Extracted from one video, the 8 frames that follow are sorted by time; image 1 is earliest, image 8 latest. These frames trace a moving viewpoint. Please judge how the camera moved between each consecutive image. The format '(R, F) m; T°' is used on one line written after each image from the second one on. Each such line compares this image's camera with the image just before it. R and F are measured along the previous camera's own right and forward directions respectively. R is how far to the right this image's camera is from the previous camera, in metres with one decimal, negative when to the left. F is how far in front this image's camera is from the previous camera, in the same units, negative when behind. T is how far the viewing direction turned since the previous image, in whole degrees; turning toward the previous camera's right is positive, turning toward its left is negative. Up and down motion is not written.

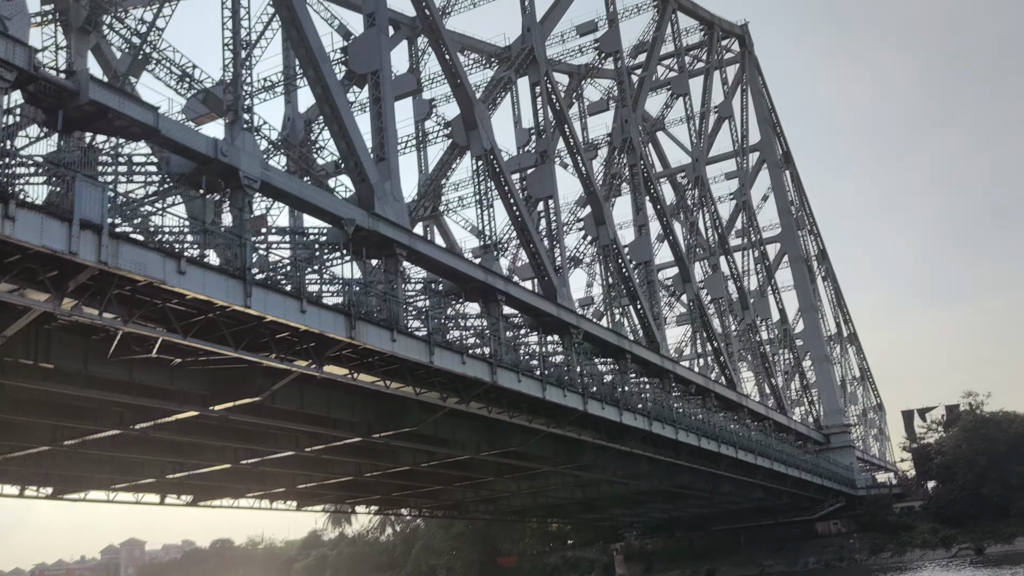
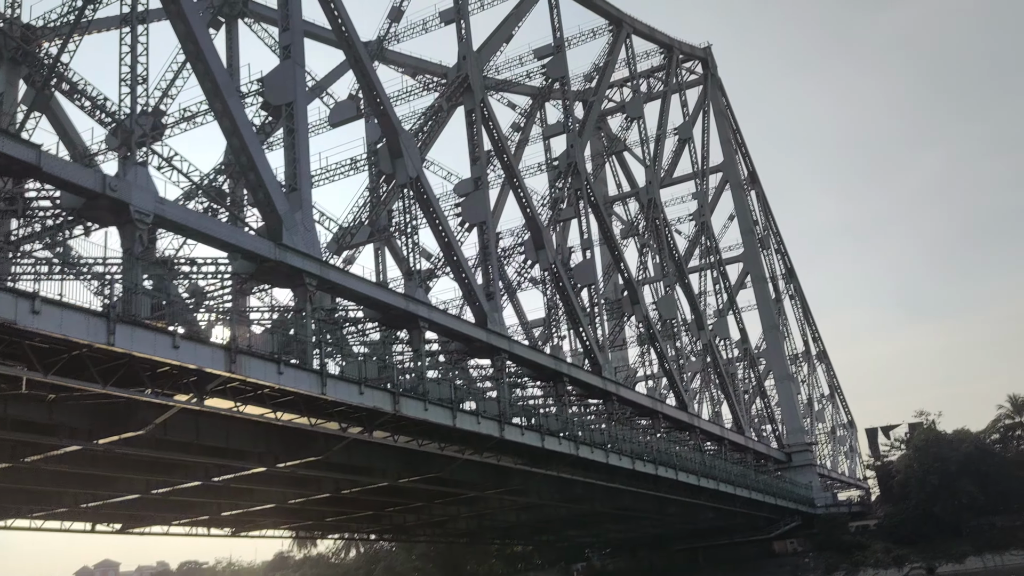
(+1.6, -0.2) m; +1°
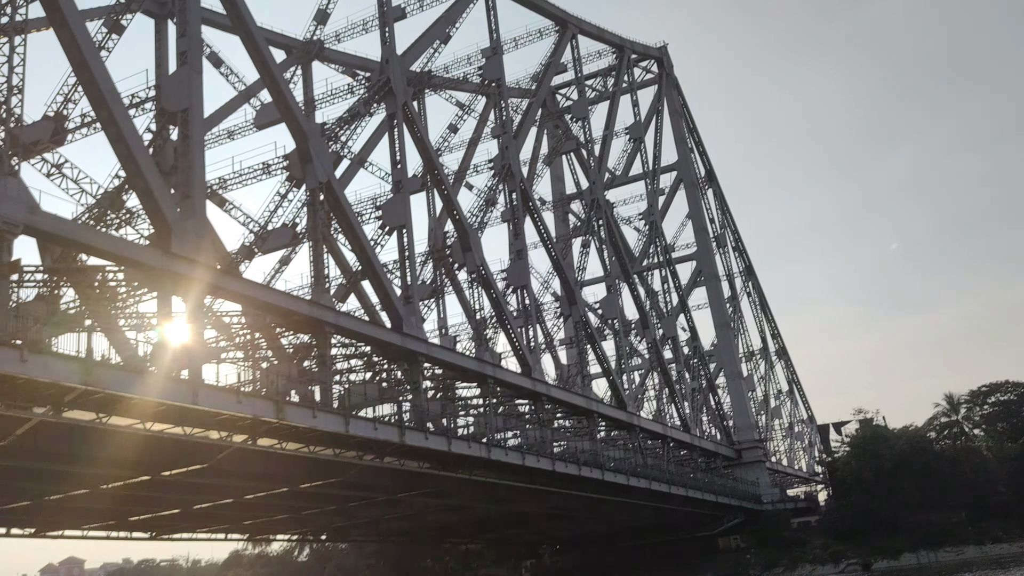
(+1.9, -0.2) m; +1°
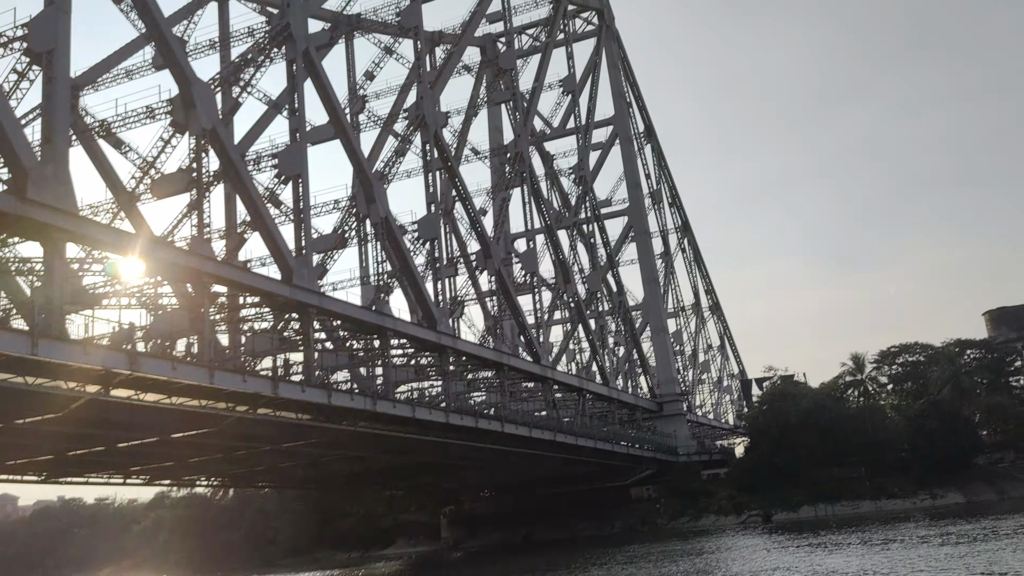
(+1.9, -0.2) m; +3°
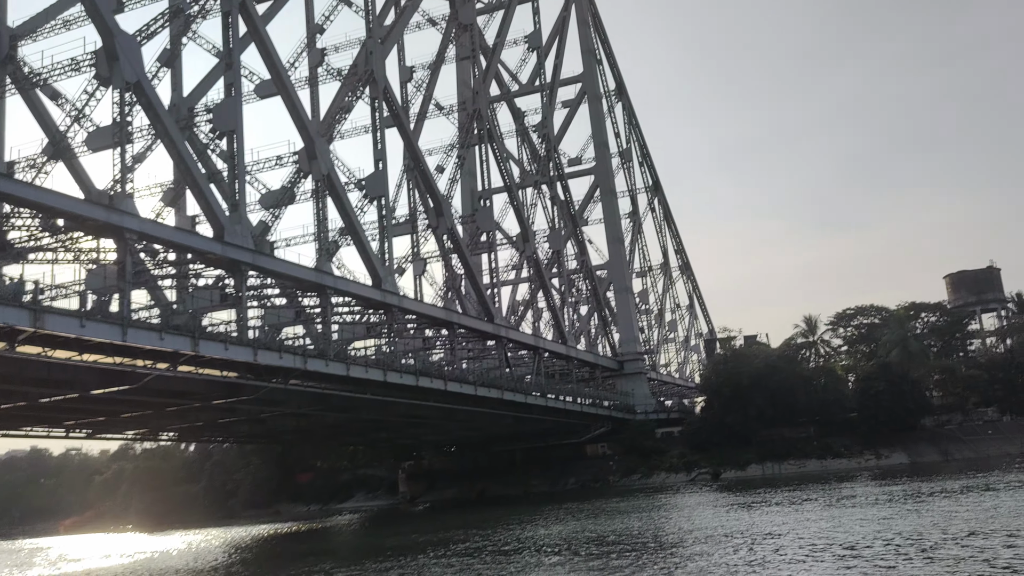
(+1.5, -0.1) m; +1°
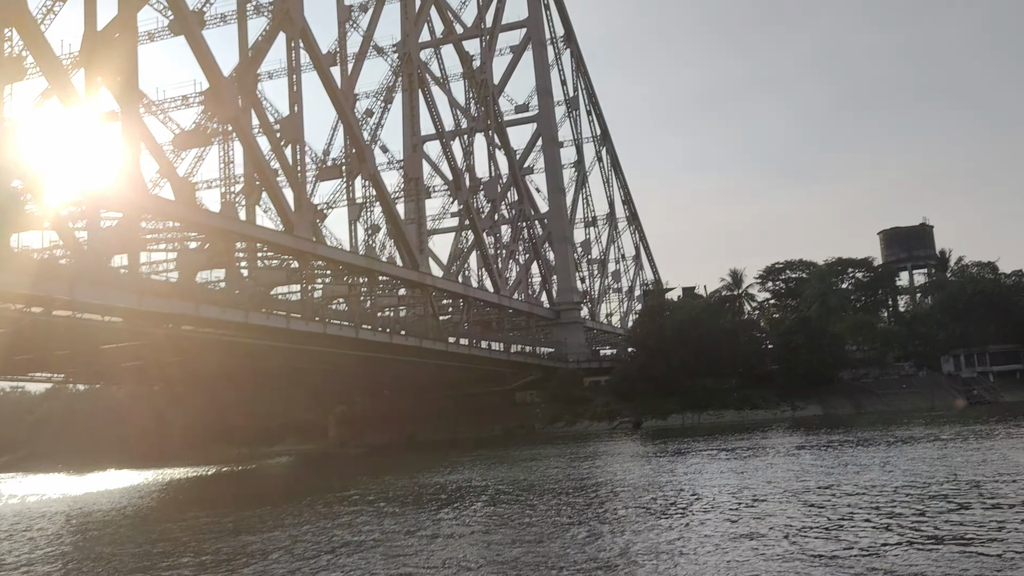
(+2.0, -0.1) m; +2°
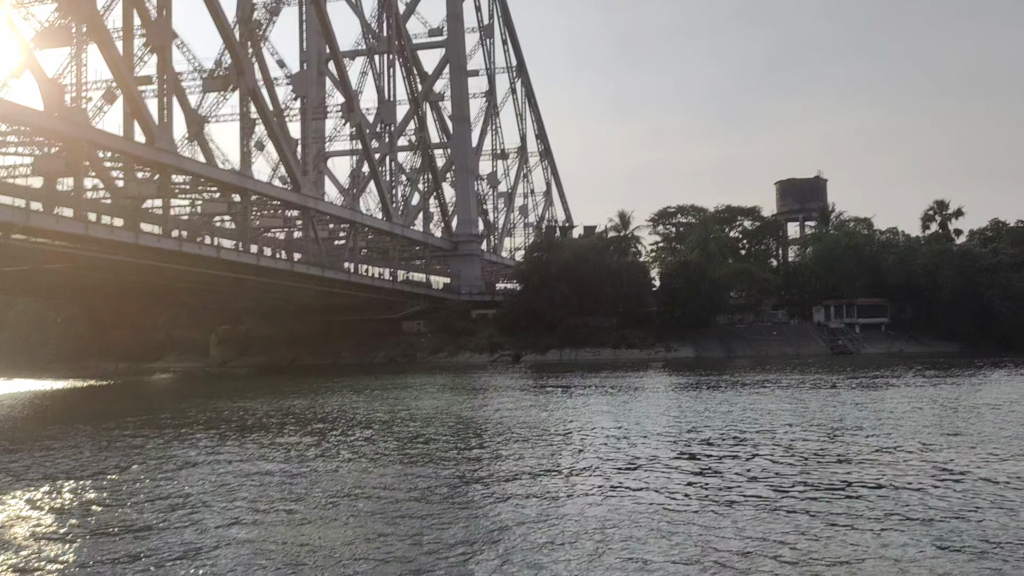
(+2.3, -0.1) m; +5°
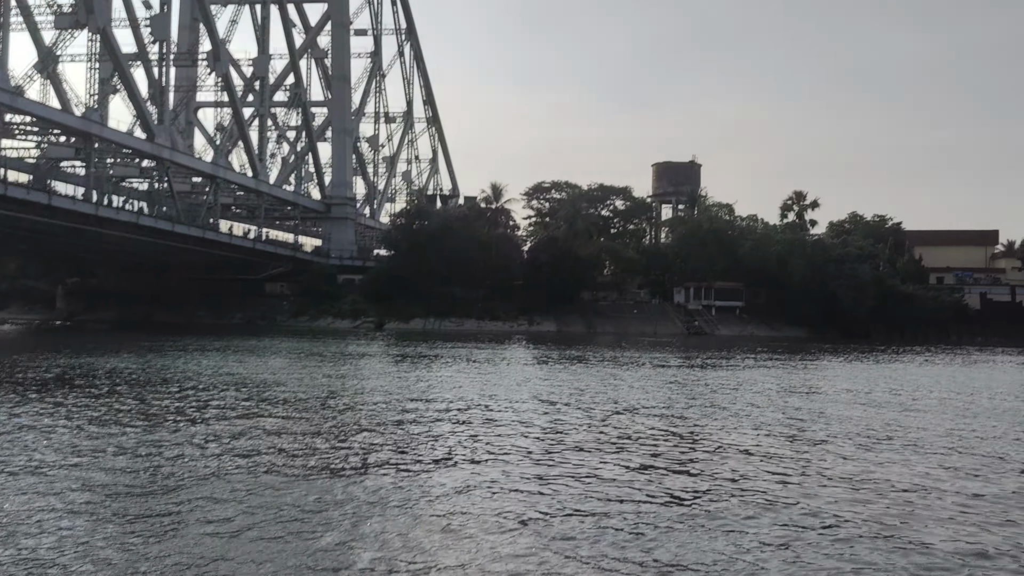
(+1.6, +0.1) m; +7°
